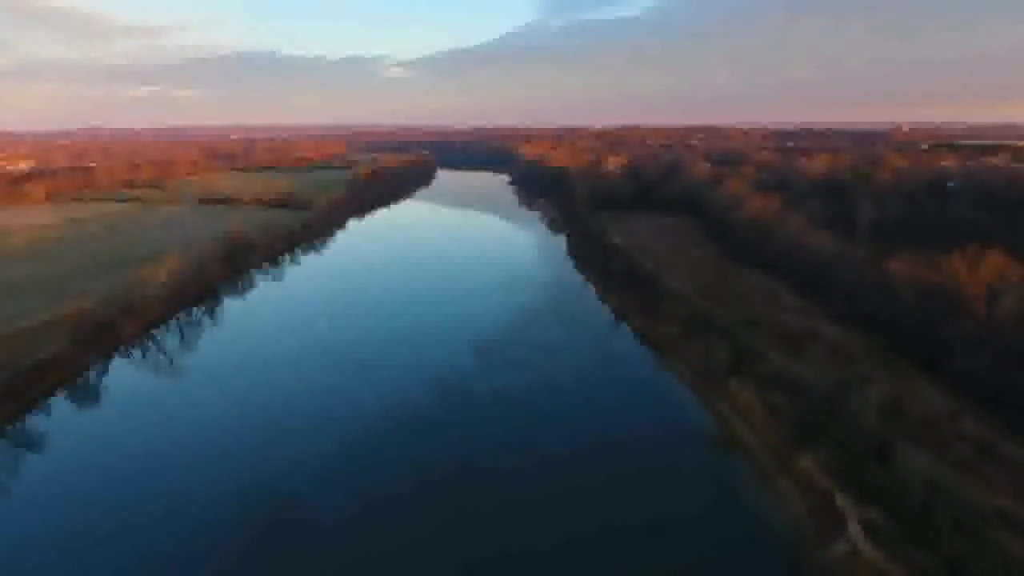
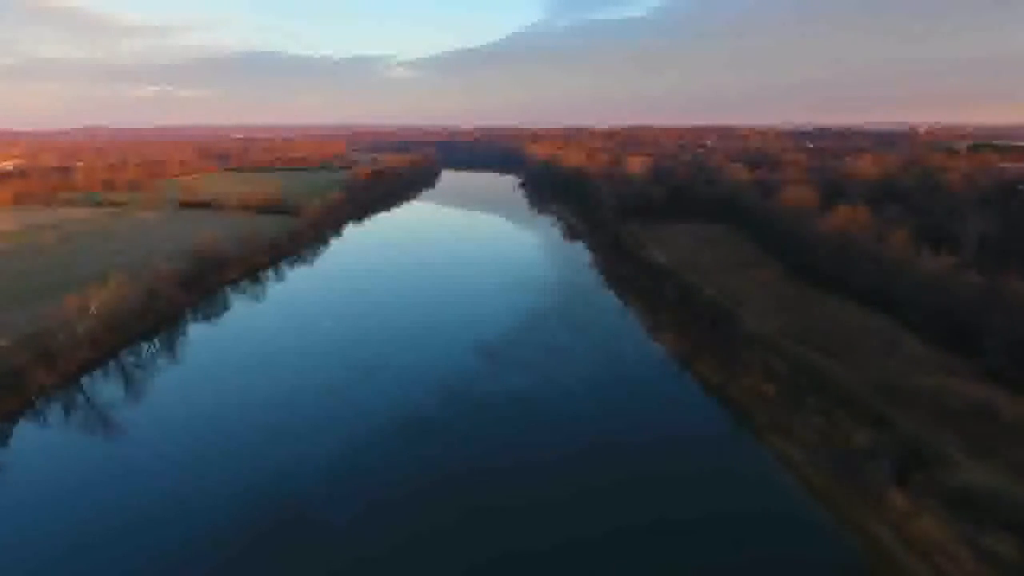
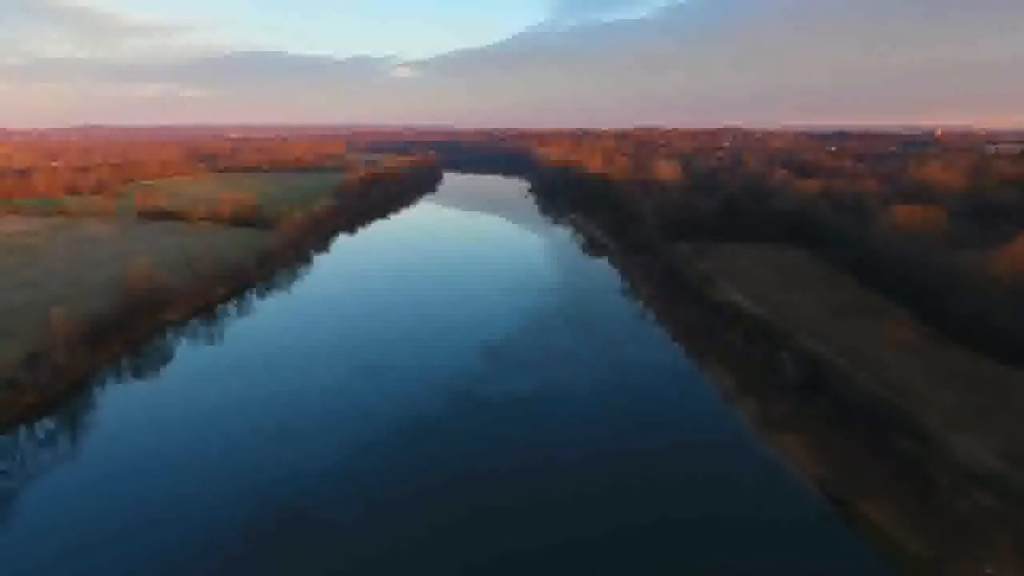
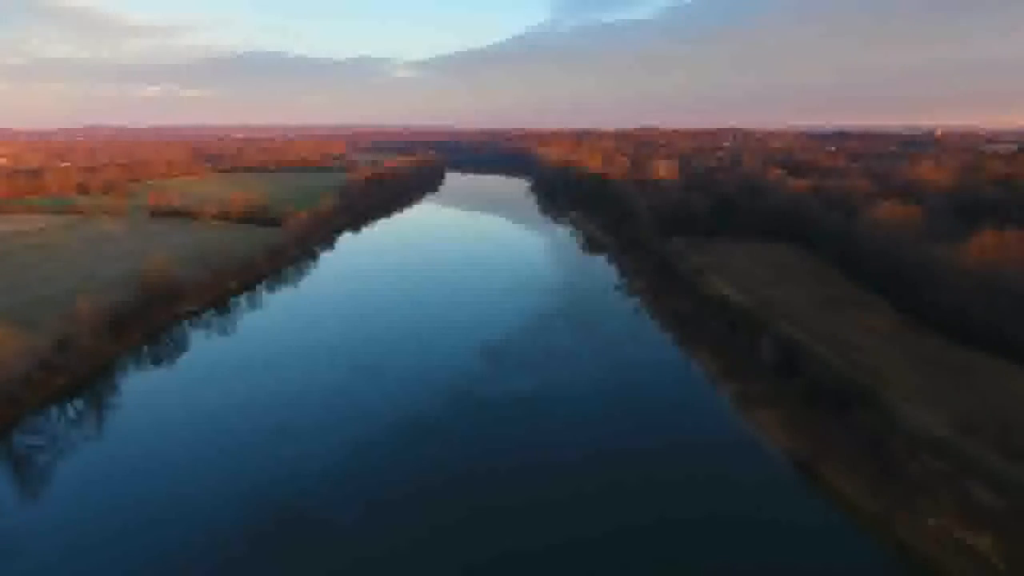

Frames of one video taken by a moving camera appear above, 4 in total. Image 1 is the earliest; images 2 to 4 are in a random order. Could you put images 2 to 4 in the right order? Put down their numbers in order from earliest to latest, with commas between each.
2, 4, 3
